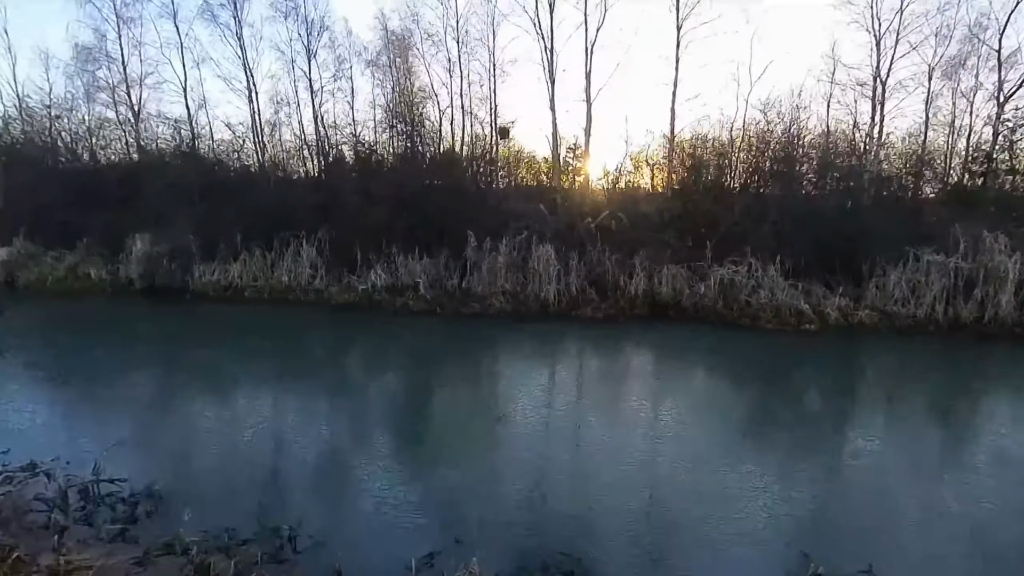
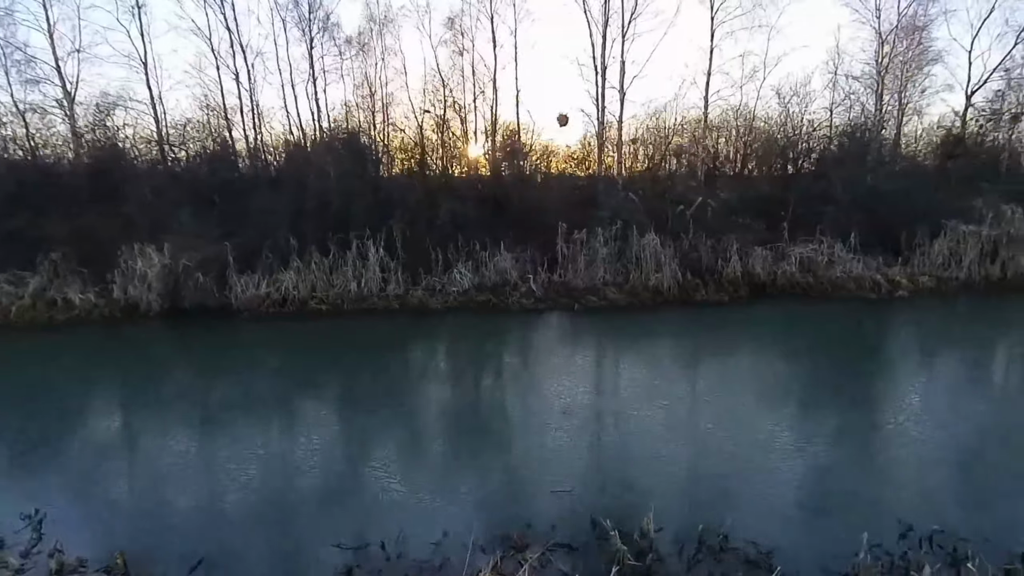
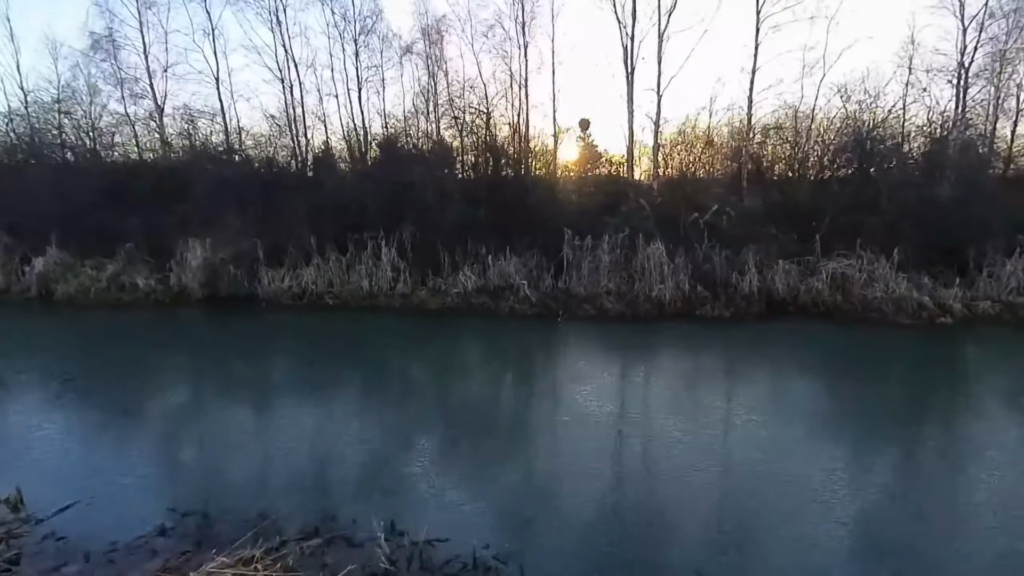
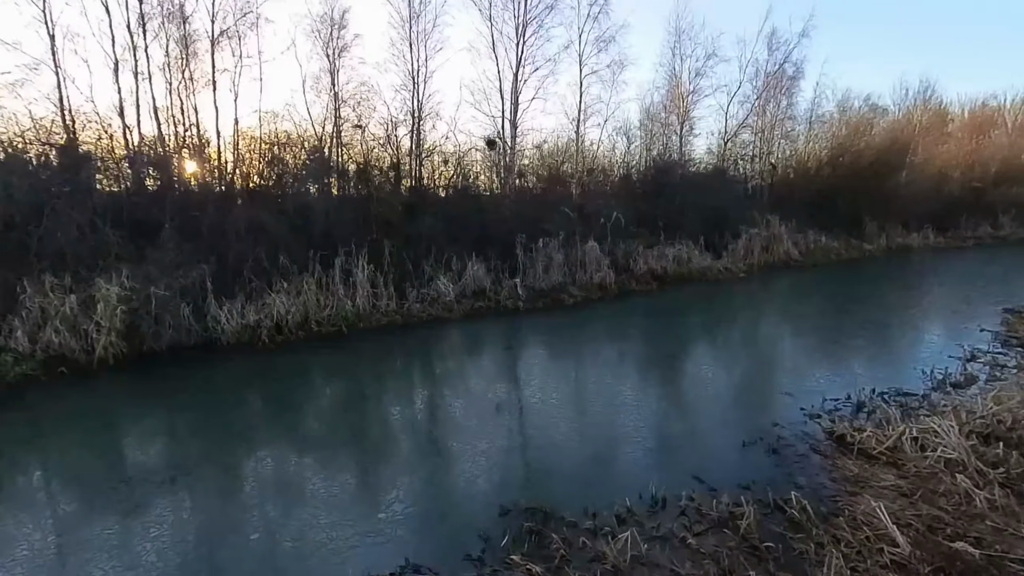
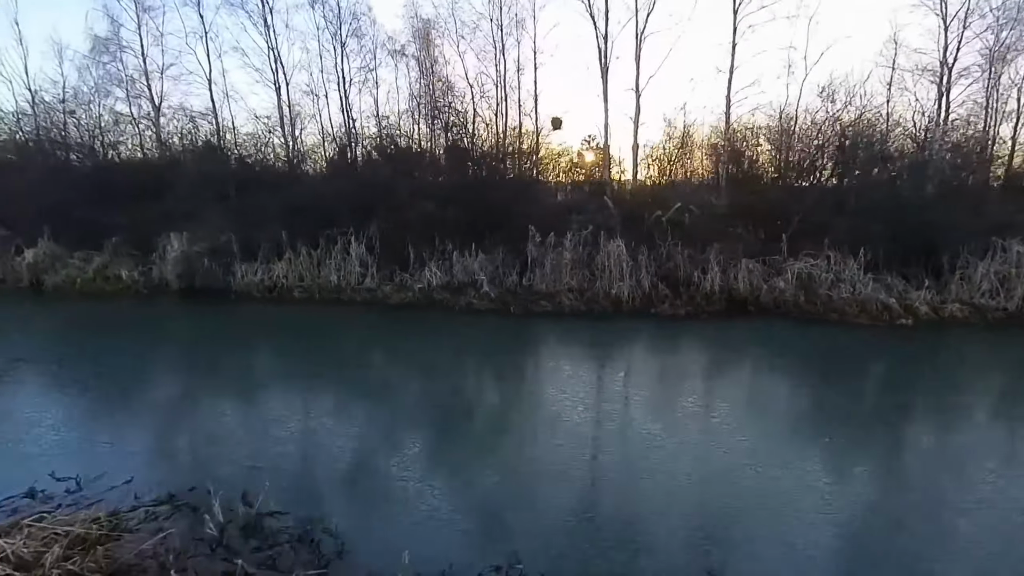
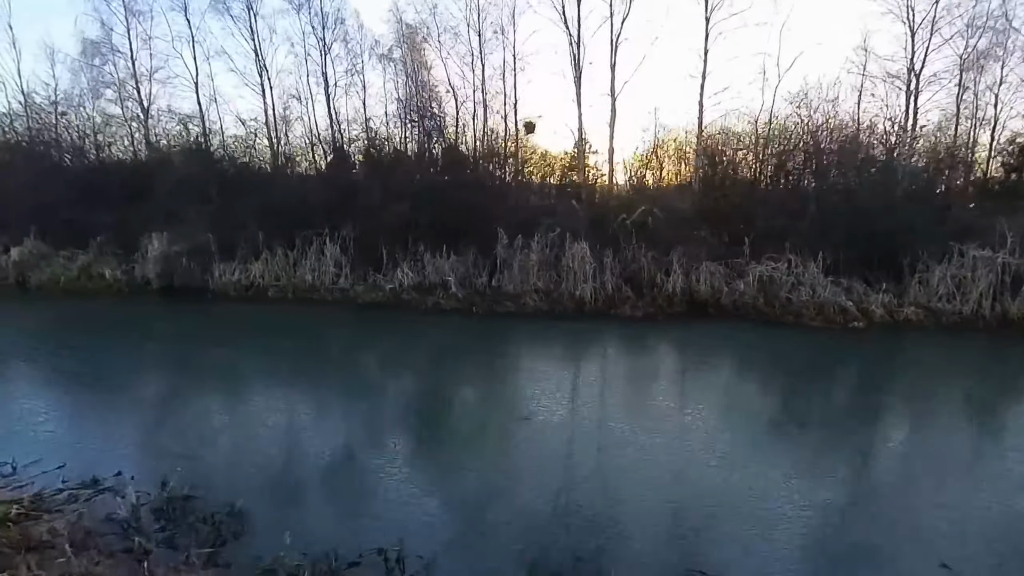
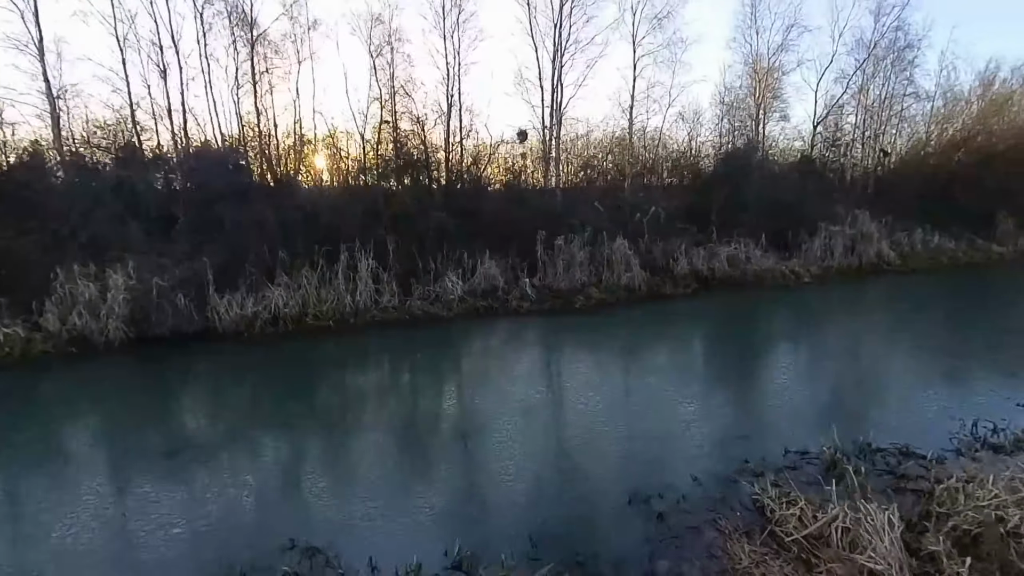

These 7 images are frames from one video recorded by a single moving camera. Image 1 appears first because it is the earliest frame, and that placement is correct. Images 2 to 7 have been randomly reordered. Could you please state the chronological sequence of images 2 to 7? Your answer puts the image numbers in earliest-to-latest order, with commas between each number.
6, 5, 3, 2, 7, 4
